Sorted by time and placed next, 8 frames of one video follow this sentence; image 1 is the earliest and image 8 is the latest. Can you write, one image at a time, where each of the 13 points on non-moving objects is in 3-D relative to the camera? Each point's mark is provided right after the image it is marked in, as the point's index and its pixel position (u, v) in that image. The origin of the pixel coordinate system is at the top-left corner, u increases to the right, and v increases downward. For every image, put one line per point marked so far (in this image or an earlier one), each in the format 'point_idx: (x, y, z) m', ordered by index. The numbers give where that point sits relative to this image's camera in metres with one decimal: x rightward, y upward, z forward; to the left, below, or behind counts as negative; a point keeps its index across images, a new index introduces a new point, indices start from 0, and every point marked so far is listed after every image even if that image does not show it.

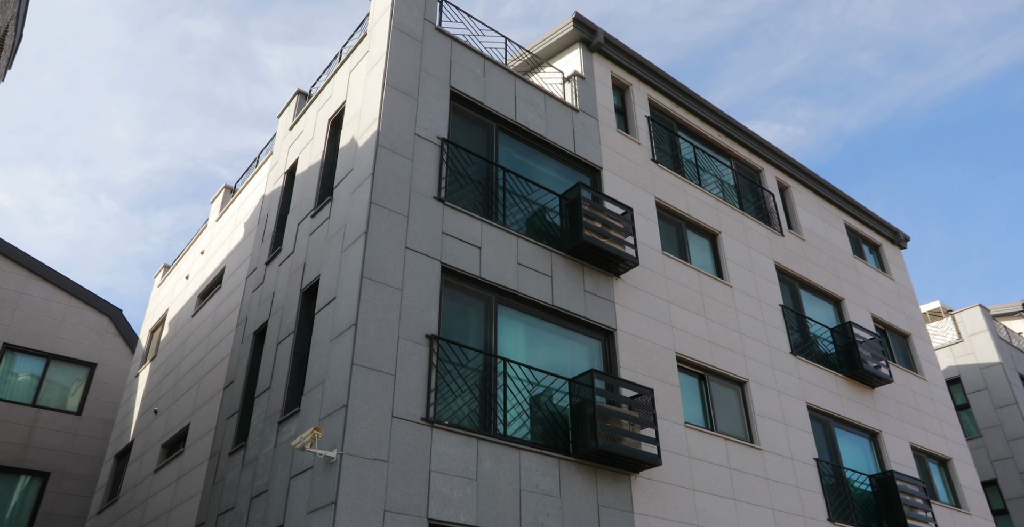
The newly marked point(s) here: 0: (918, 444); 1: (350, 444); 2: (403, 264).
0: (+9.1, -4.1, +18.2) m
1: (-1.8, -2.0, +9.0) m
2: (-1.4, 0.0, +10.7) m
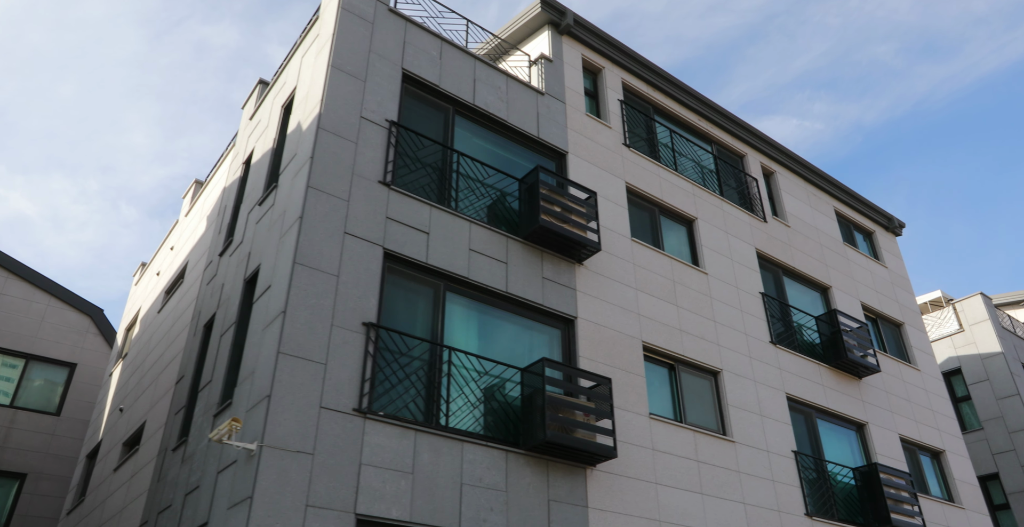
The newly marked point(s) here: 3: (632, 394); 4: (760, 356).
0: (+8.5, -3.7, +17.5) m
1: (-2.6, -1.8, +8.6) m
2: (-2.2, +0.2, +10.3) m
3: (+1.9, -2.0, +12.6) m
4: (+4.7, -1.7, +15.3) m
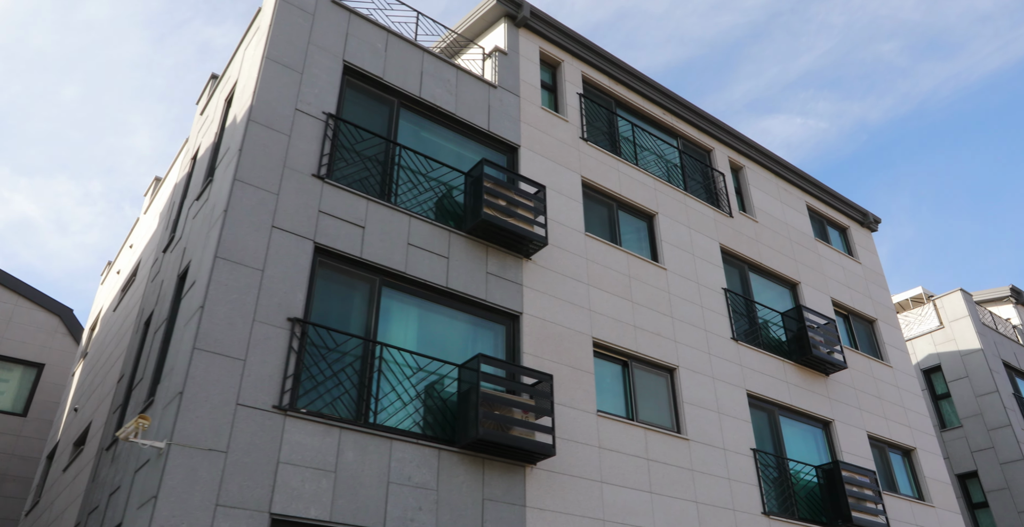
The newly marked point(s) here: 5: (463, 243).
0: (+7.7, -3.6, +17.2) m
1: (-3.4, -1.8, +8.4) m
2: (-3.0, +0.2, +10.1) m
3: (+1.0, -1.9, +12.3) m
4: (+3.8, -1.7, +15.0) m
5: (-0.7, +0.3, +12.2) m
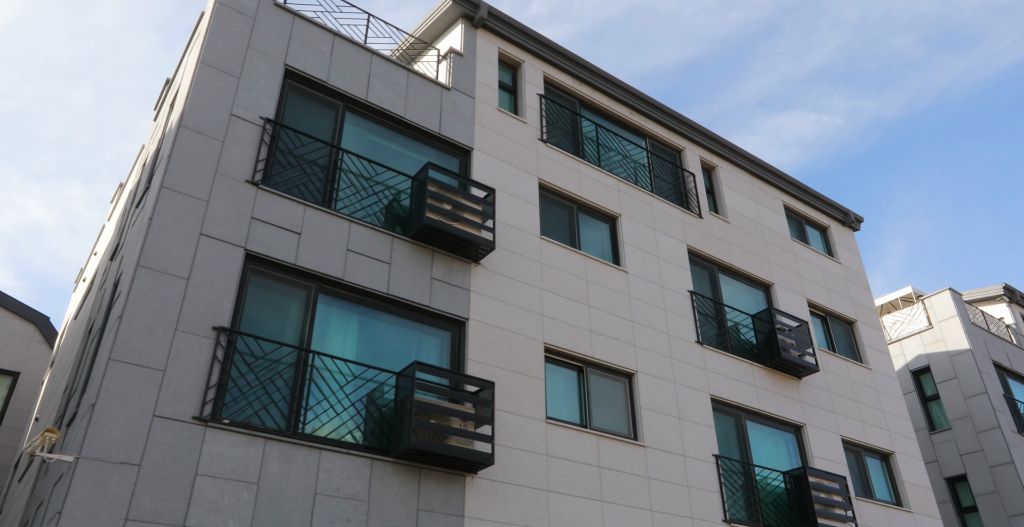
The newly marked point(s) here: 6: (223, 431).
0: (+7.1, -3.6, +16.9) m
1: (-4.3, -1.9, +8.3) m
2: (-3.9, +0.1, +9.9) m
3: (+0.2, -2.0, +12.1) m
4: (+3.1, -1.7, +14.7) m
5: (-1.6, +0.2, +12.0) m
6: (-3.3, -1.9, +9.2) m
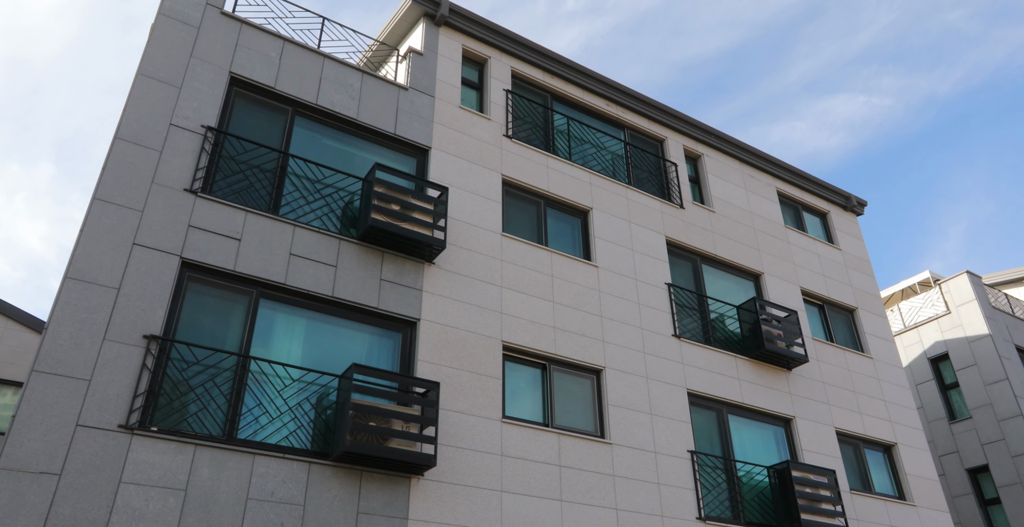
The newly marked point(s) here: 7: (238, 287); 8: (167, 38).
0: (+6.7, -3.4, +16.3) m
1: (-5.2, -2.0, +8.4) m
2: (-4.8, 0.0, +10.0) m
3: (-0.4, -2.0, +11.9) m
4: (+2.6, -1.6, +14.4) m
5: (-2.3, +0.2, +11.9) m
6: (-4.1, -2.0, +9.2) m
7: (-3.7, -0.3, +10.8) m
8: (-5.0, +3.3, +11.8) m
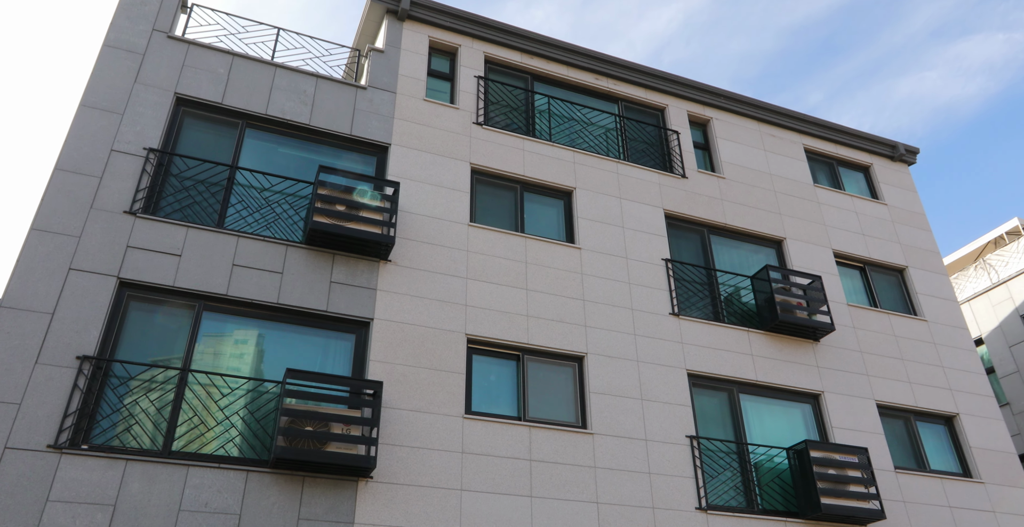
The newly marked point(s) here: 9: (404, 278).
0: (+6.9, -2.5, +14.6) m
1: (-6.2, -2.4, +8.8) m
2: (-5.7, -0.3, +10.3) m
3: (-1.0, -1.8, +11.5) m
4: (+2.3, -1.1, +13.4) m
5: (-3.0, +0.1, +11.8) m
6: (-5.0, -2.3, +9.4) m
7: (-4.5, -0.5, +11.0) m
8: (-6.0, +2.9, +12.2) m
9: (-1.6, -0.2, +12.3) m
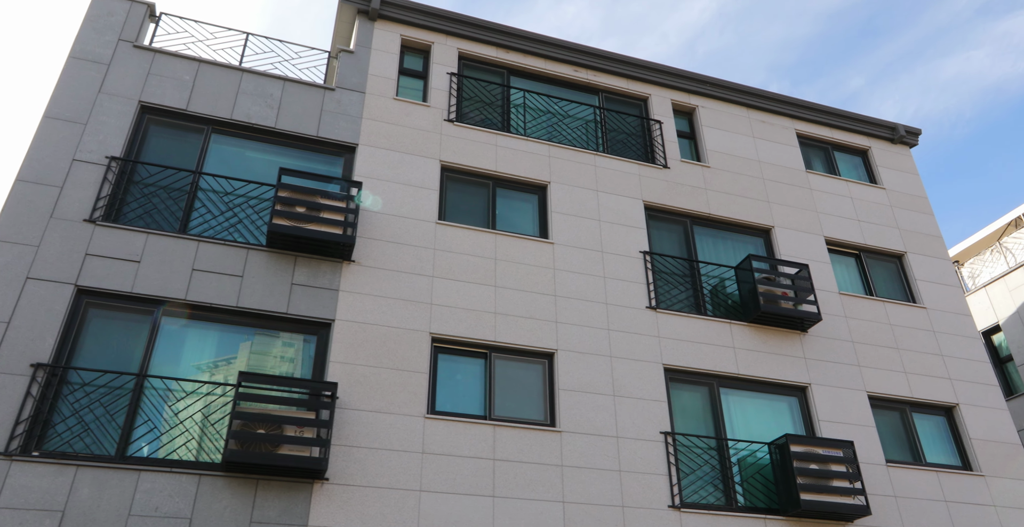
0: (+6.5, -2.3, +14.1) m
1: (-6.9, -2.5, +9.0) m
2: (-6.4, -0.4, +10.5) m
3: (-1.5, -1.8, +11.4) m
4: (+1.8, -1.0, +13.2) m
5: (-3.6, +0.1, +11.8) m
6: (-5.7, -2.4, +9.6) m
7: (-5.1, -0.6, +11.1) m
8: (-6.7, +2.8, +12.3) m
9: (-2.2, -0.2, +12.2) m
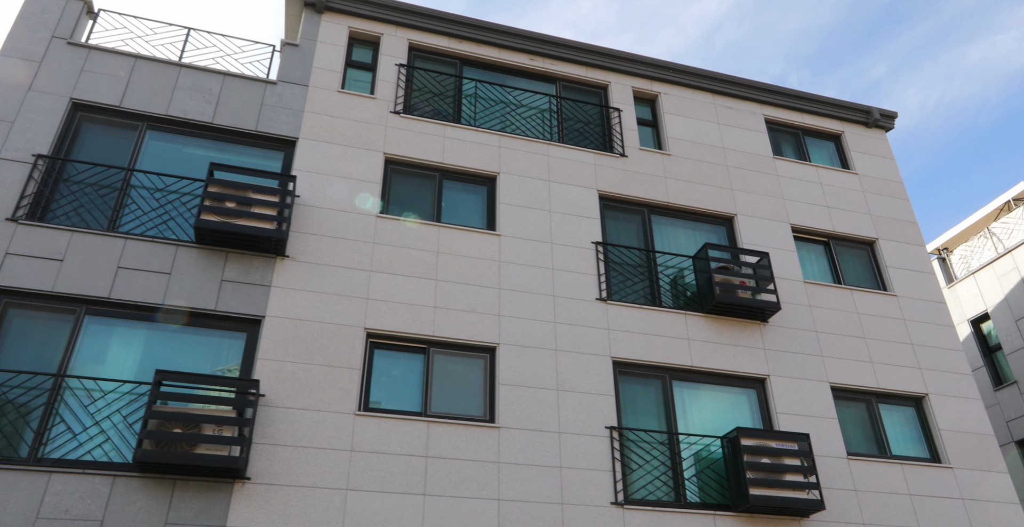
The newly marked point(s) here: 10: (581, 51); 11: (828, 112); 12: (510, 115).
0: (+5.7, -2.0, +13.6) m
1: (-7.9, -2.5, +8.8) m
2: (-7.3, -0.4, +10.3) m
3: (-2.5, -1.7, +11.1) m
4: (+1.0, -0.9, +12.8) m
5: (-4.5, +0.1, +11.6) m
6: (-6.6, -2.3, +9.4) m
7: (-6.0, -0.6, +10.9) m
8: (-7.6, +2.8, +12.2) m
9: (-3.1, -0.1, +11.9) m
10: (+1.4, +4.2, +15.9) m
11: (+6.7, +3.2, +17.1) m
12: (0.0, +2.7, +14.9) m
